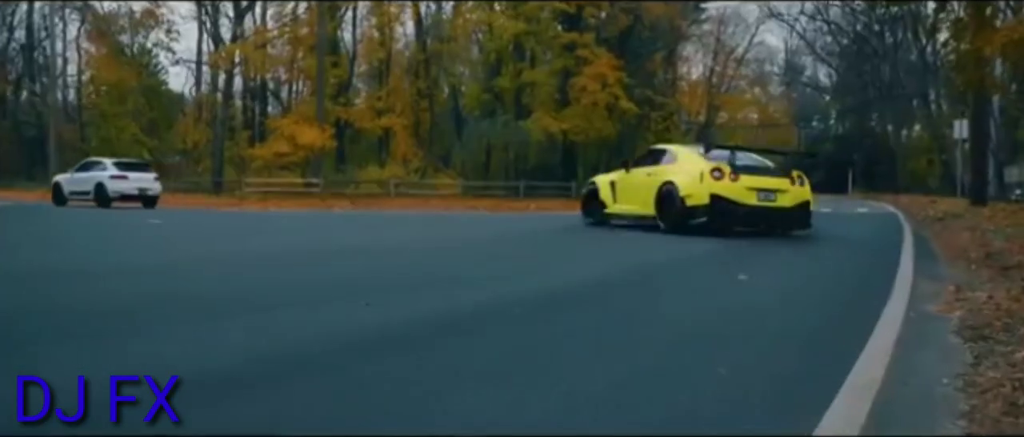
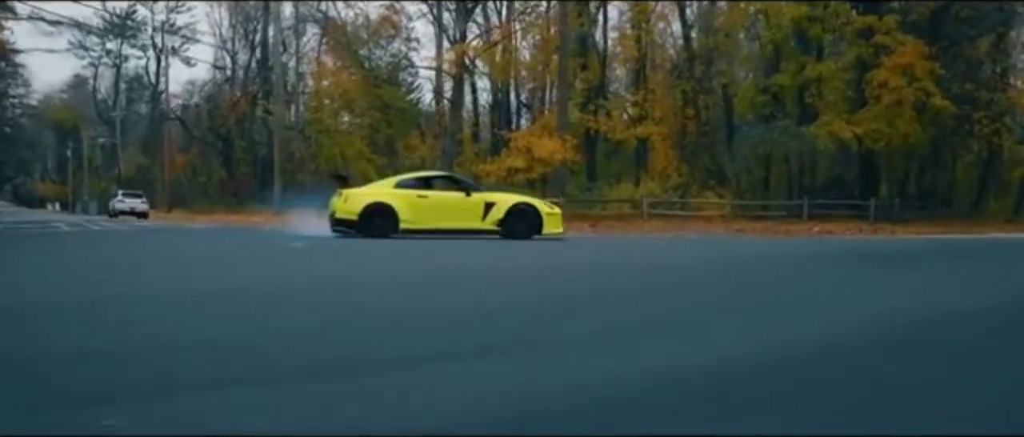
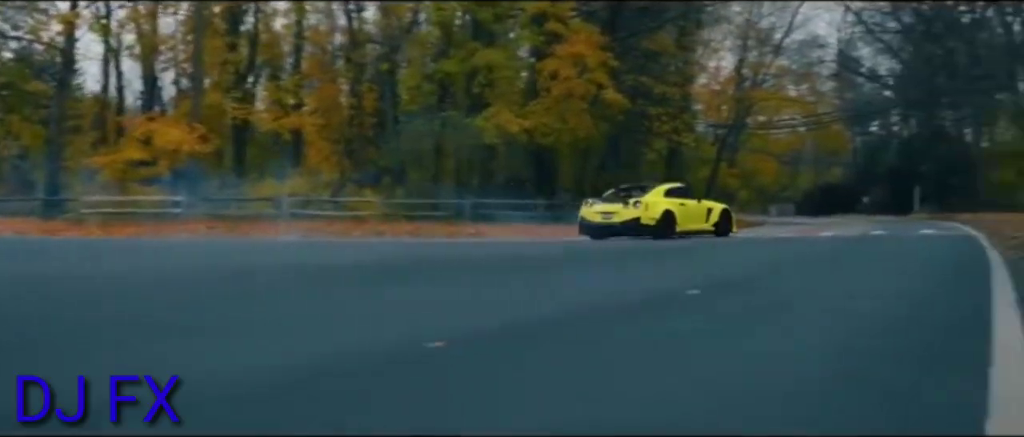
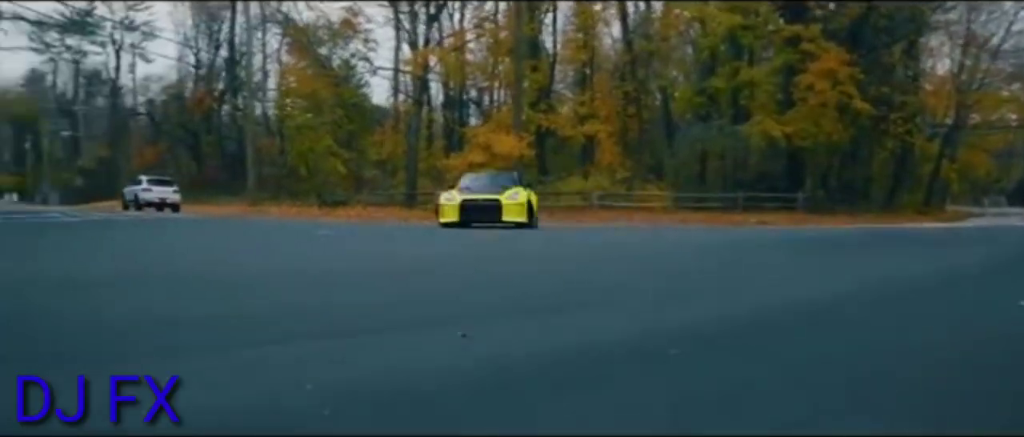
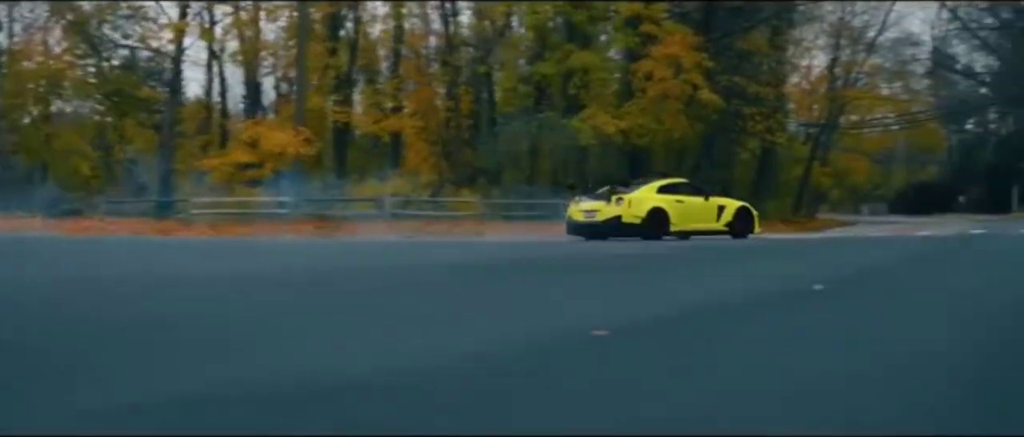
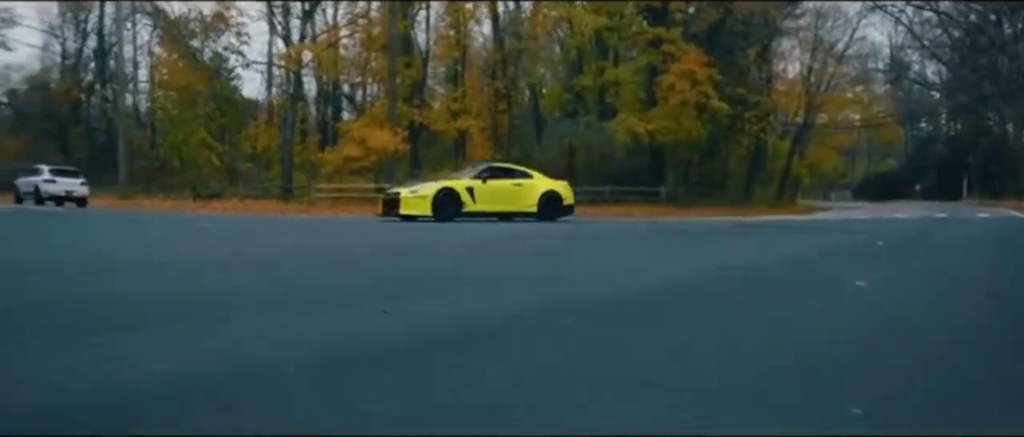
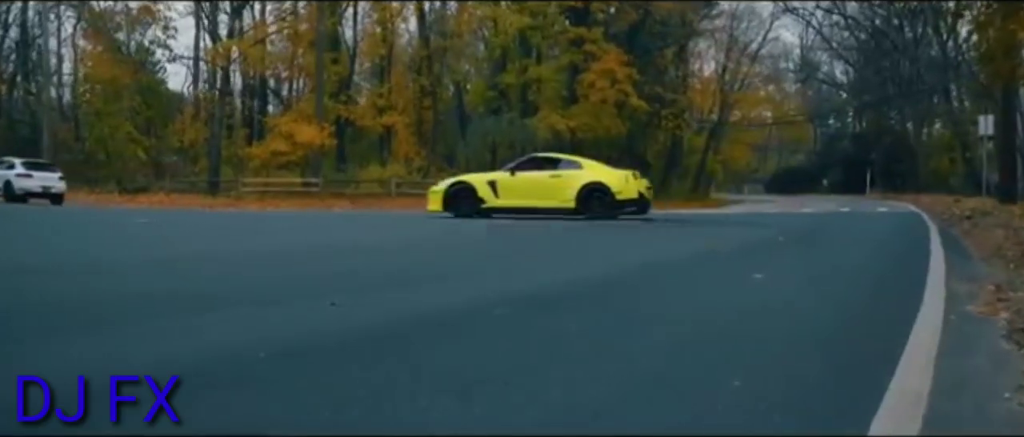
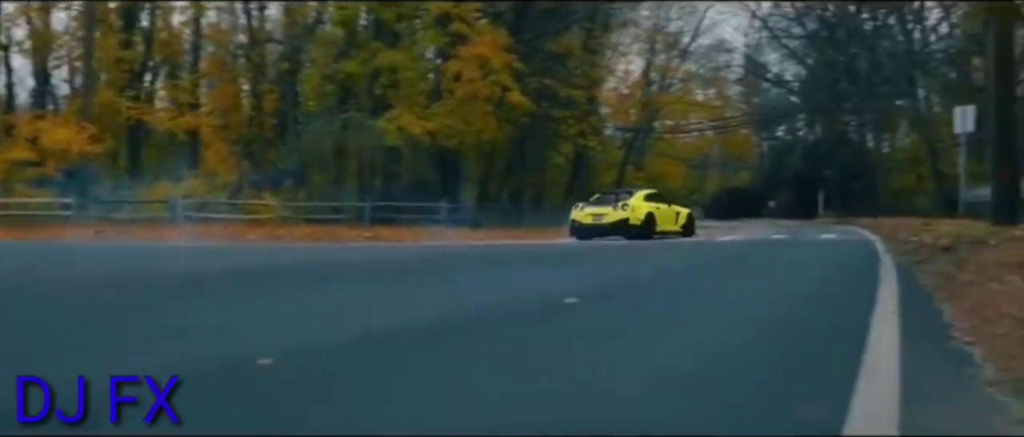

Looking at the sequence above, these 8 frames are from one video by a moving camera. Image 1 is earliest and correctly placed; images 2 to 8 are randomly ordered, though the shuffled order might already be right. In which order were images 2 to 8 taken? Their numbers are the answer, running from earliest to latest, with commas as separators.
7, 6, 4, 2, 5, 3, 8
